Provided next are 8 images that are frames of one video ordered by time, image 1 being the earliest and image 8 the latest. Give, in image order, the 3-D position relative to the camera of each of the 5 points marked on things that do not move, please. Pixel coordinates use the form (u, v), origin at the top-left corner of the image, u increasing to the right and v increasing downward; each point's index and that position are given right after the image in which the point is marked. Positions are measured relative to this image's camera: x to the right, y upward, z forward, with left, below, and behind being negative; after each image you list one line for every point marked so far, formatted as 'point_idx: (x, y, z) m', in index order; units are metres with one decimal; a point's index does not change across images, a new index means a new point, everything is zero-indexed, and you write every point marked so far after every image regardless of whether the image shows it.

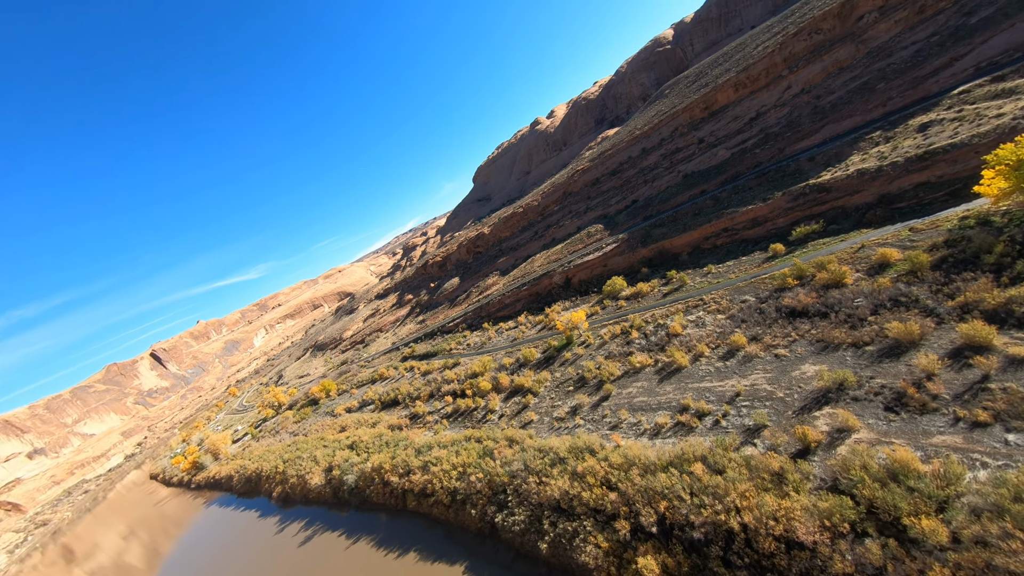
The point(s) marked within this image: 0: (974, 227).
0: (+22.1, +2.9, +14.8) m
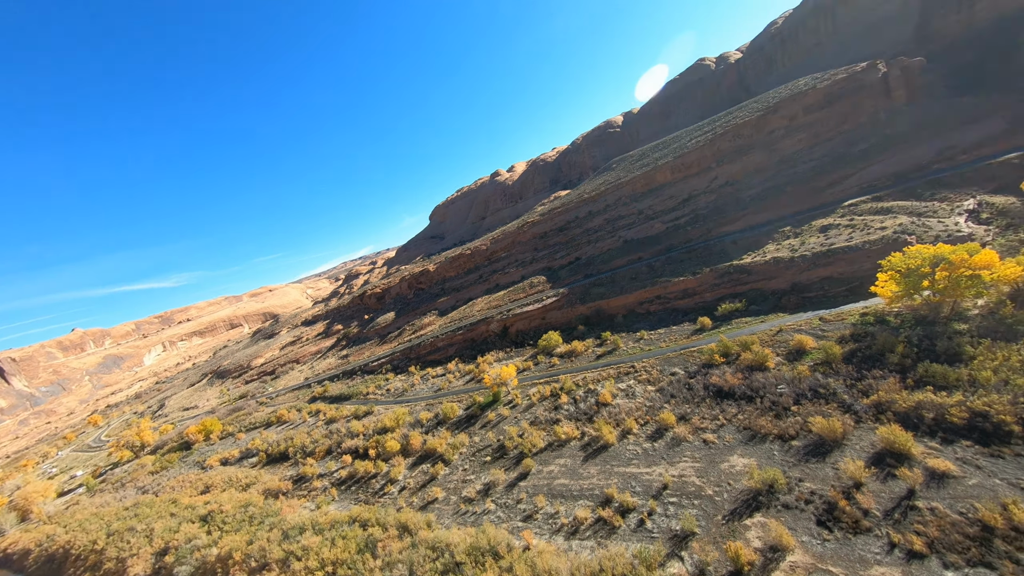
0: (+18.3, -1.8, +15.8) m
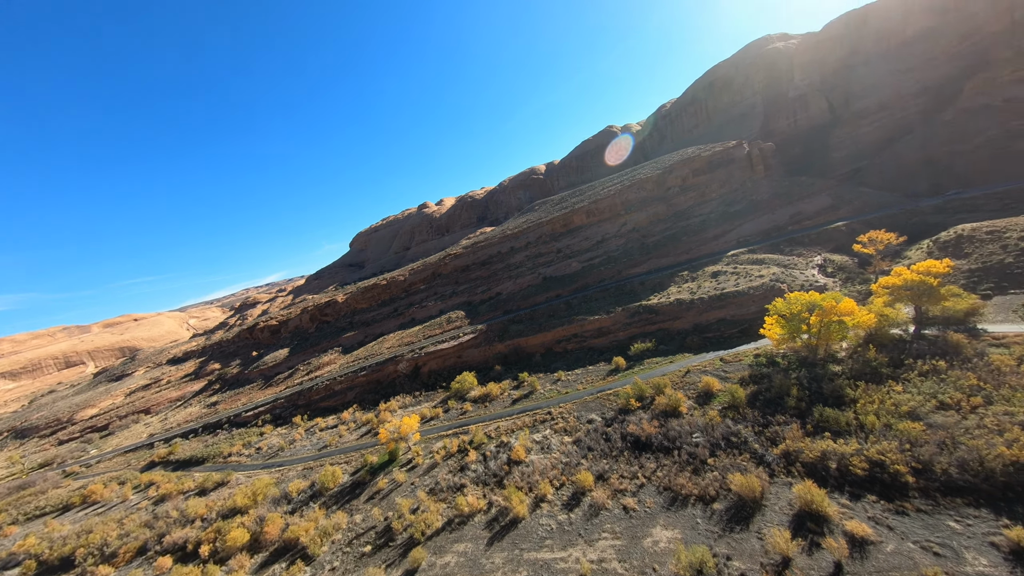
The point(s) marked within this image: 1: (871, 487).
0: (+13.5, -4.1, +16.6) m
1: (+10.7, -6.0, +9.3) m
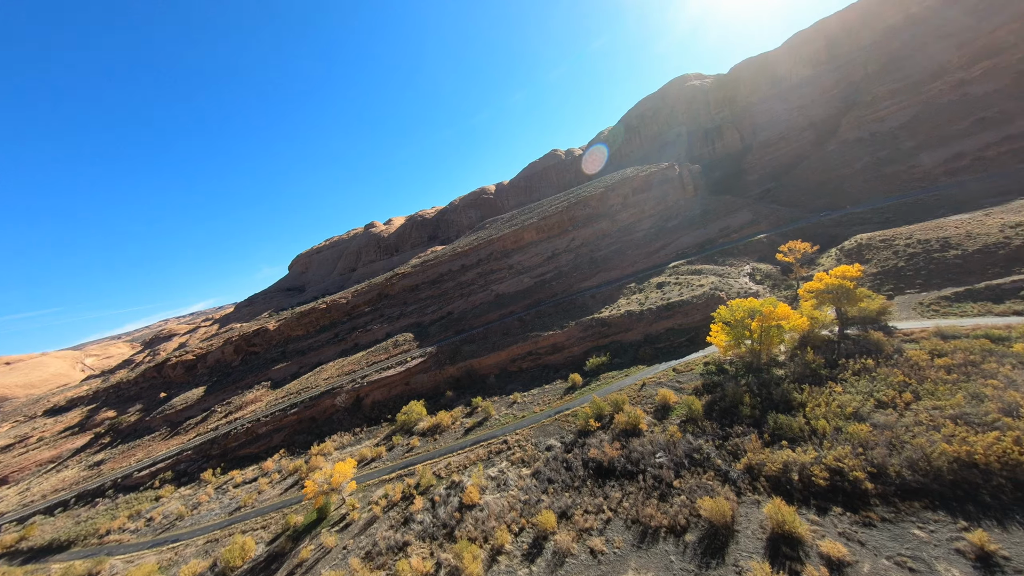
0: (+10.9, -4.5, +16.7) m
1: (+9.3, -6.0, +9.0) m
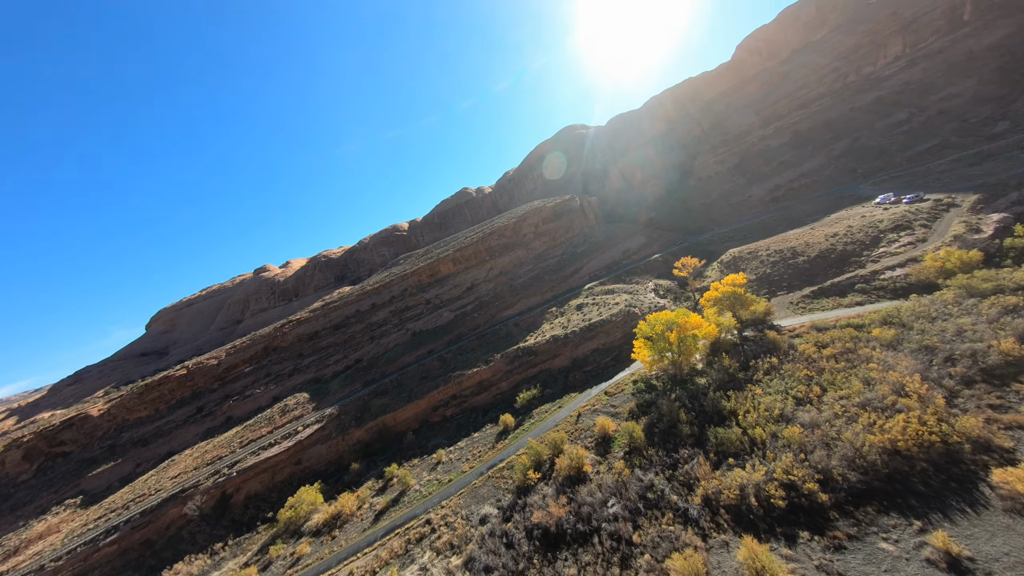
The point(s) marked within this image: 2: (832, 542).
0: (+7.0, -5.3, +16.1) m
1: (+7.4, -6.0, +8.2) m
2: (+7.6, -6.0, +7.5) m
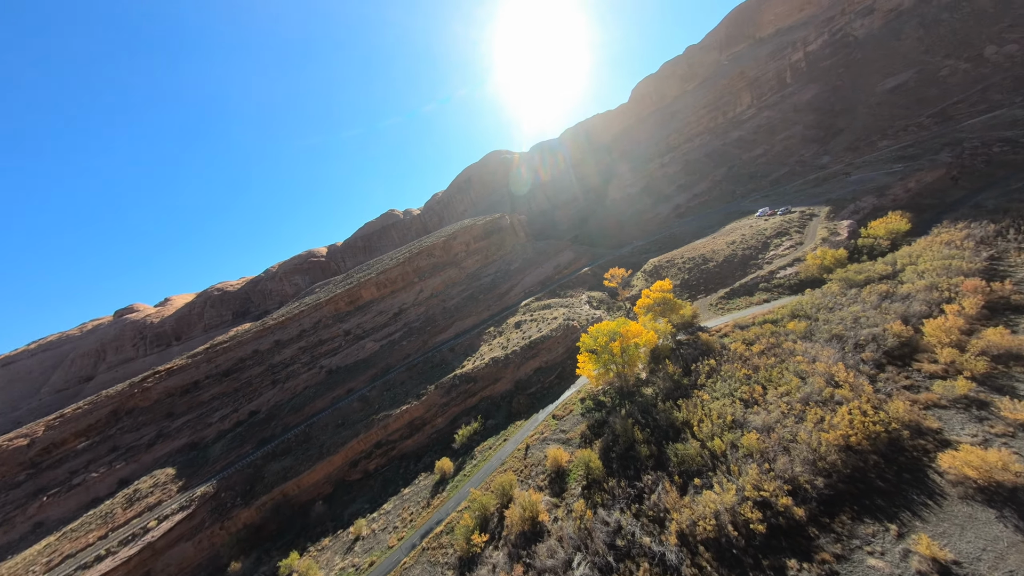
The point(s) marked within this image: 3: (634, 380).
0: (+4.1, -5.8, +14.9) m
1: (+6.2, -5.9, +7.2) m
2: (+6.5, -5.8, +6.6) m
3: (+6.1, -4.6, +15.6) m
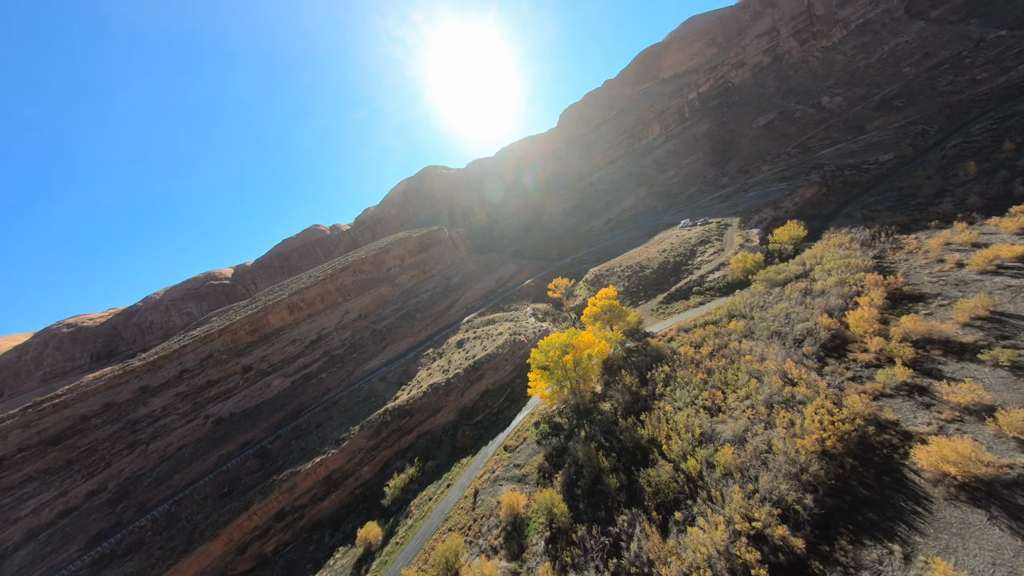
0: (+1.7, -6.1, +13.1) m
1: (+5.2, -5.8, +6.0) m
2: (+5.7, -5.6, +5.4) m
3: (+3.6, -4.9, +14.3) m
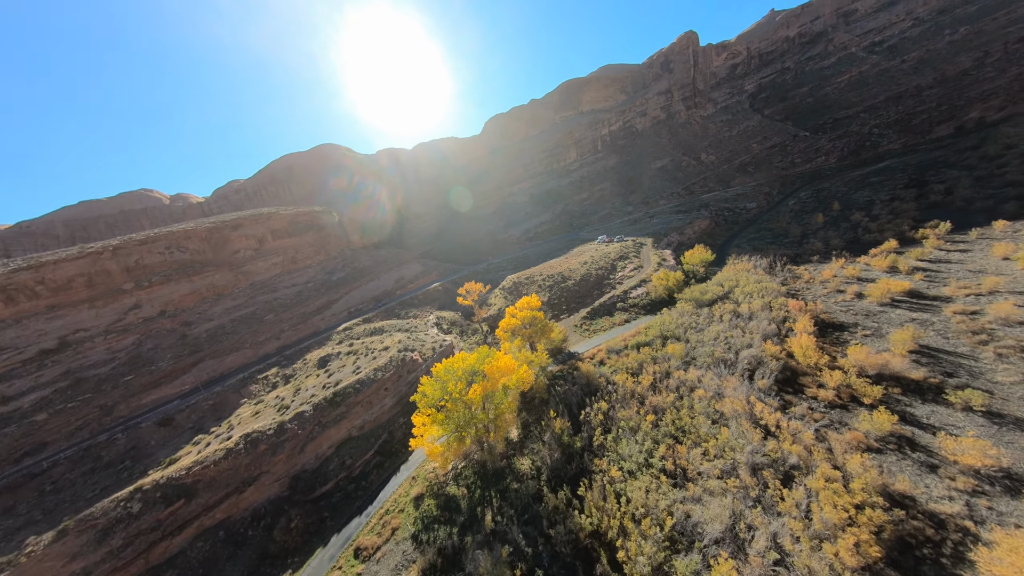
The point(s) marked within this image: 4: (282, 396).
0: (-1.8, -6.1, +8.3) m
1: (+3.5, -5.8, +2.4) m
2: (+4.1, -5.7, +2.0) m
3: (-0.3, -5.0, +9.9) m
4: (-10.4, -4.9, +14.5) m
